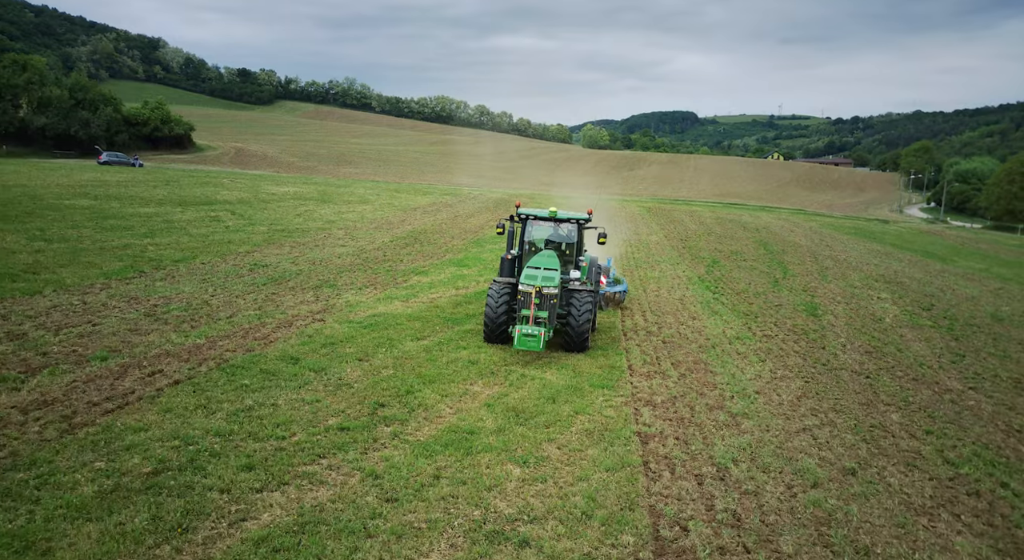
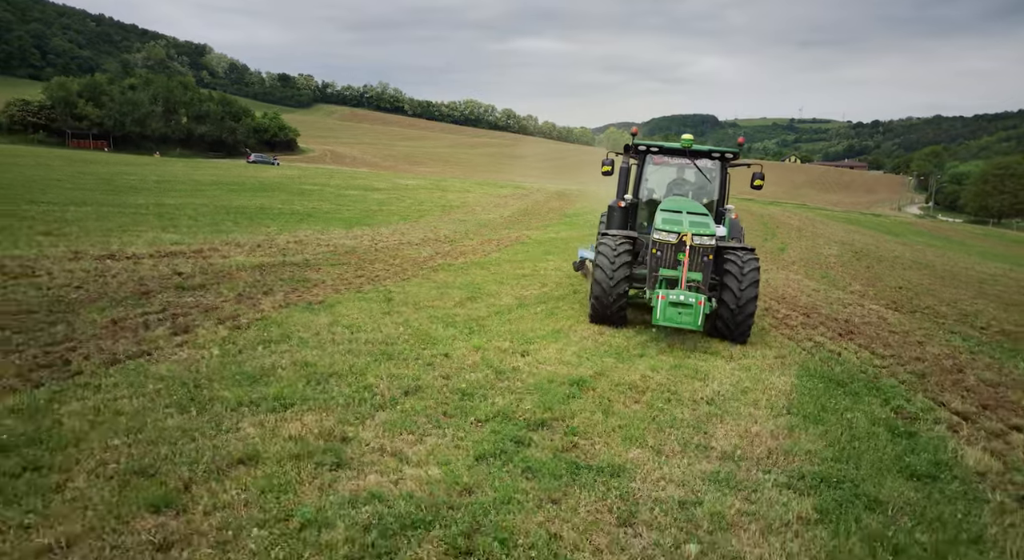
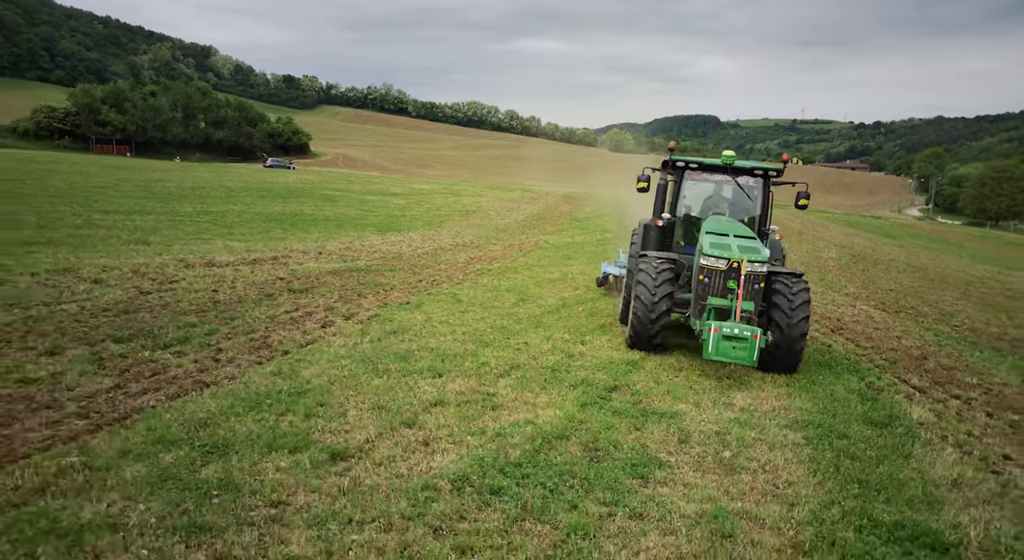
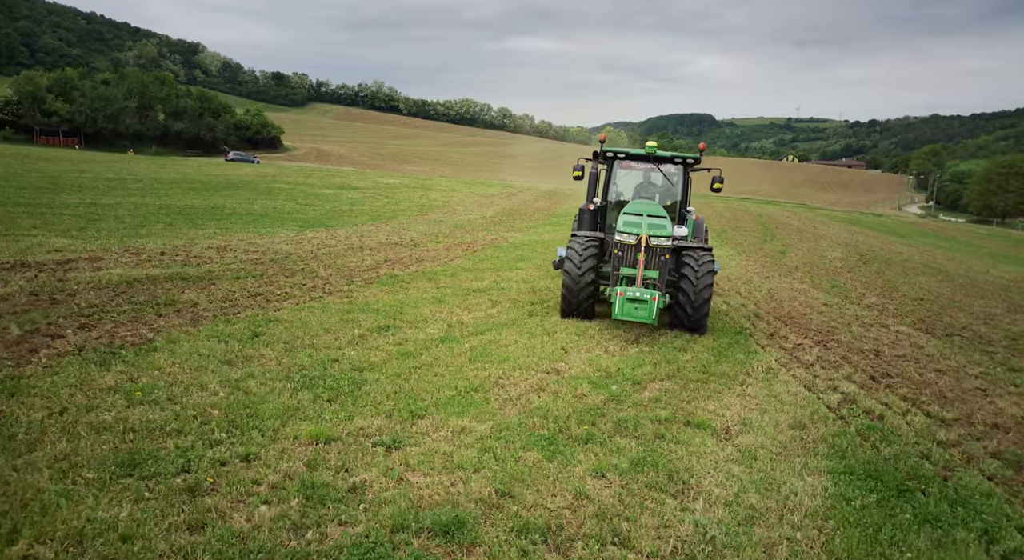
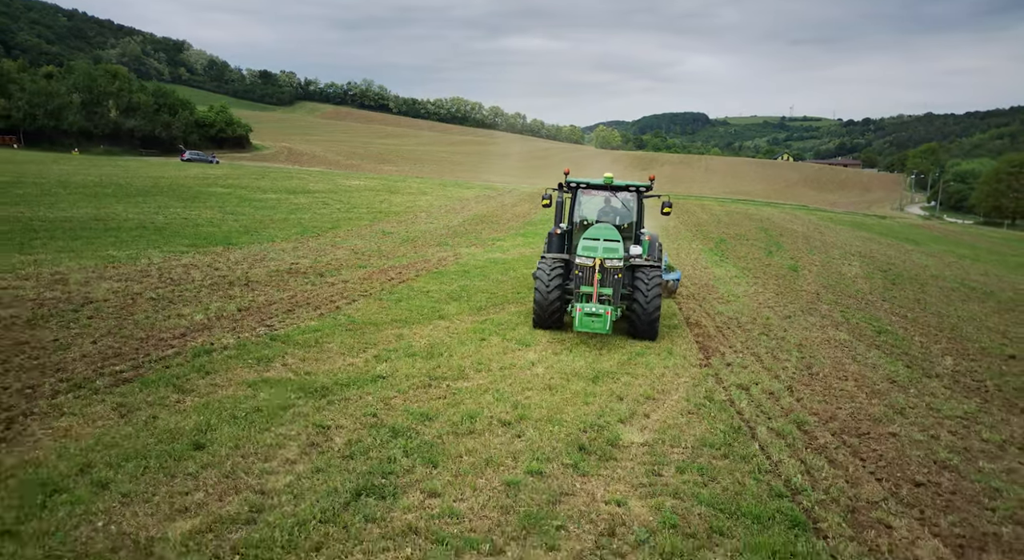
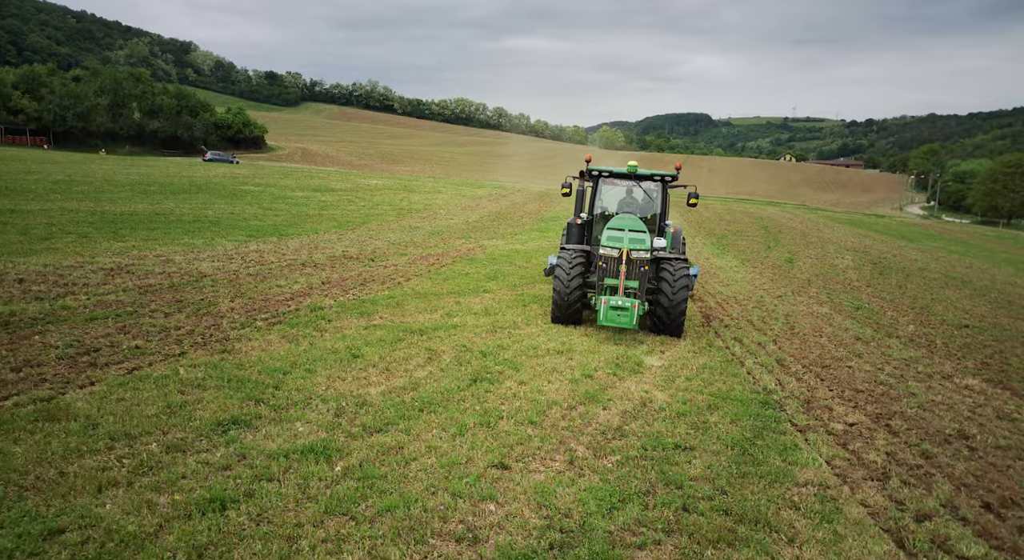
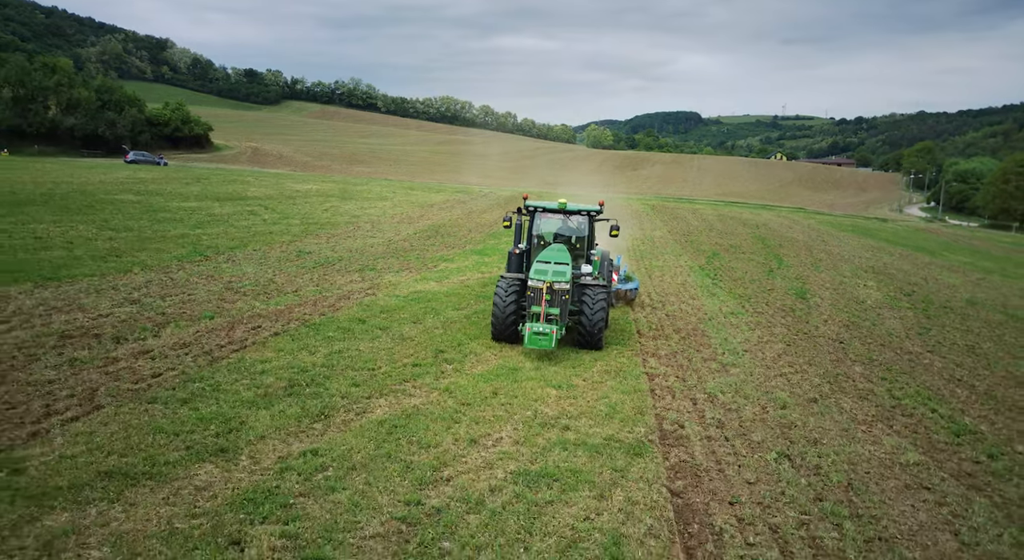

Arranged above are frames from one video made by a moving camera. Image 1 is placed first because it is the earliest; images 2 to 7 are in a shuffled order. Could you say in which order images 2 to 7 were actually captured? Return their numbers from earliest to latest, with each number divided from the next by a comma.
7, 5, 6, 4, 2, 3
